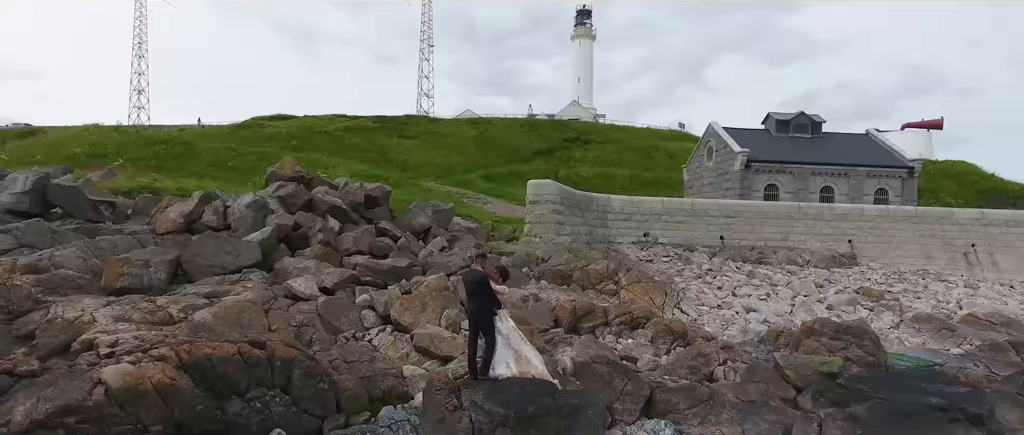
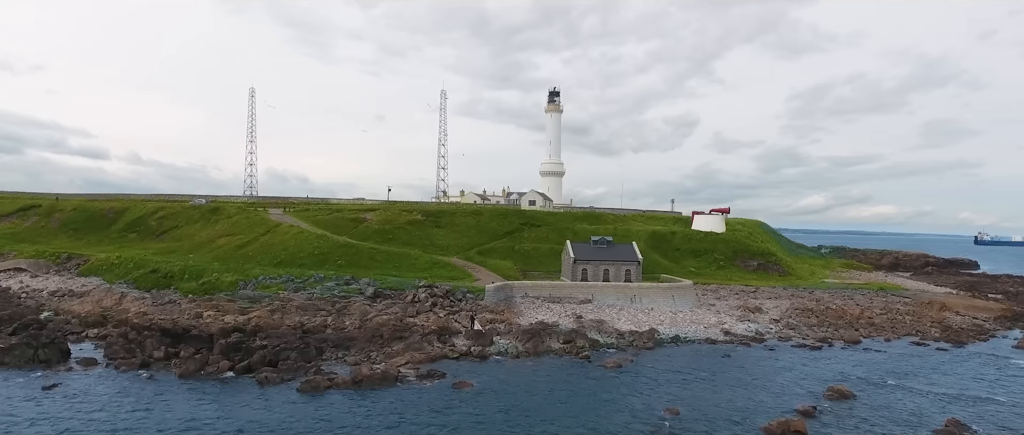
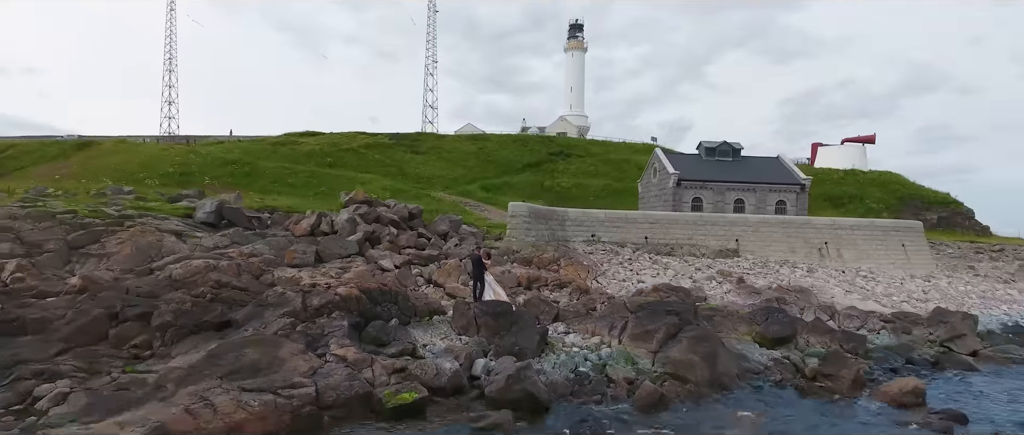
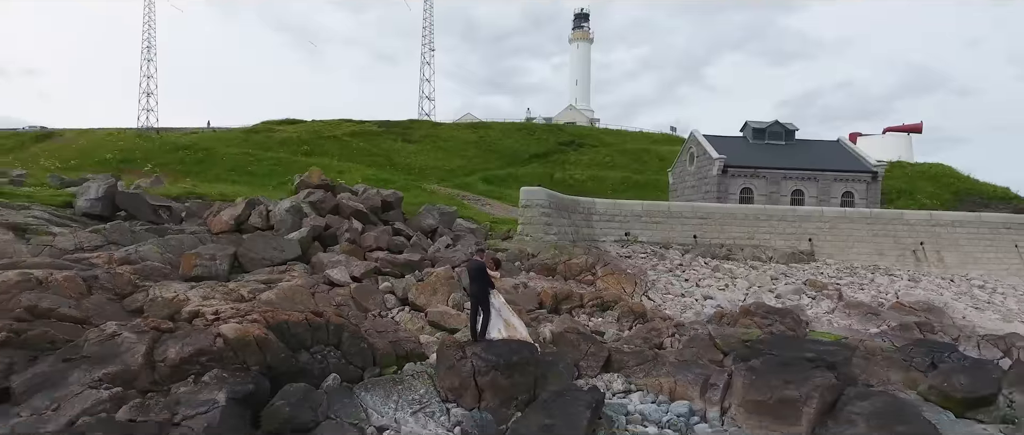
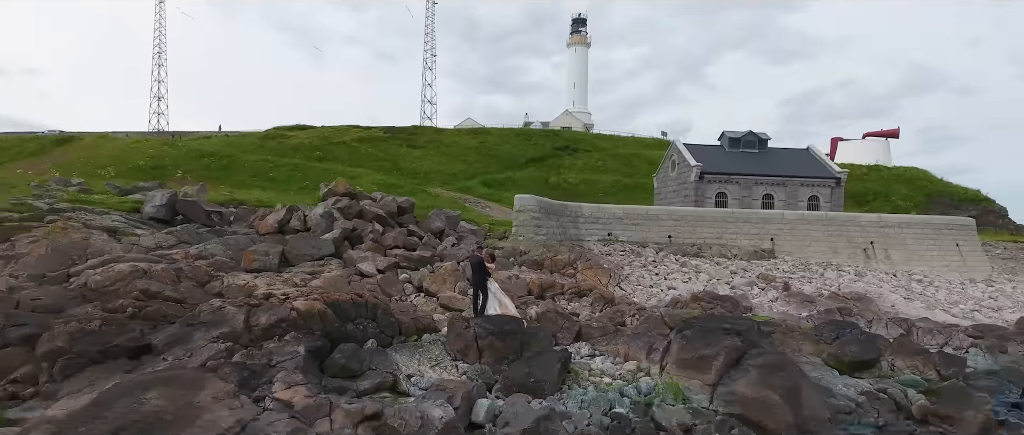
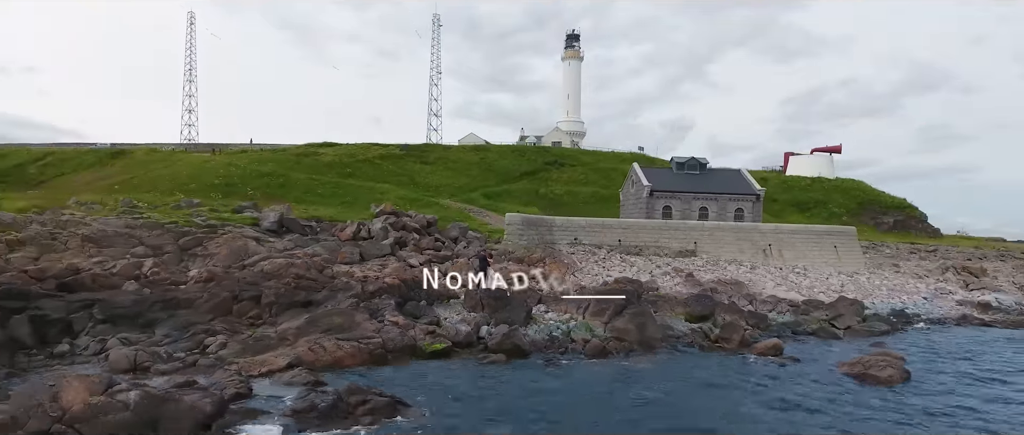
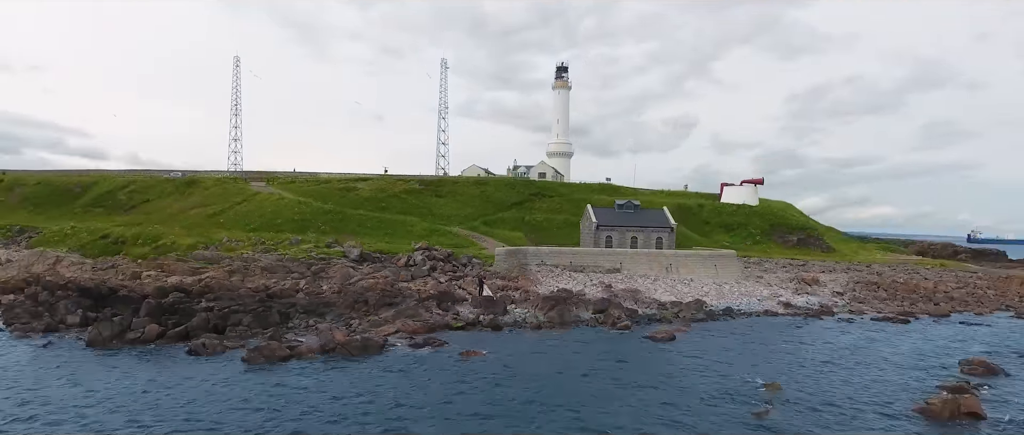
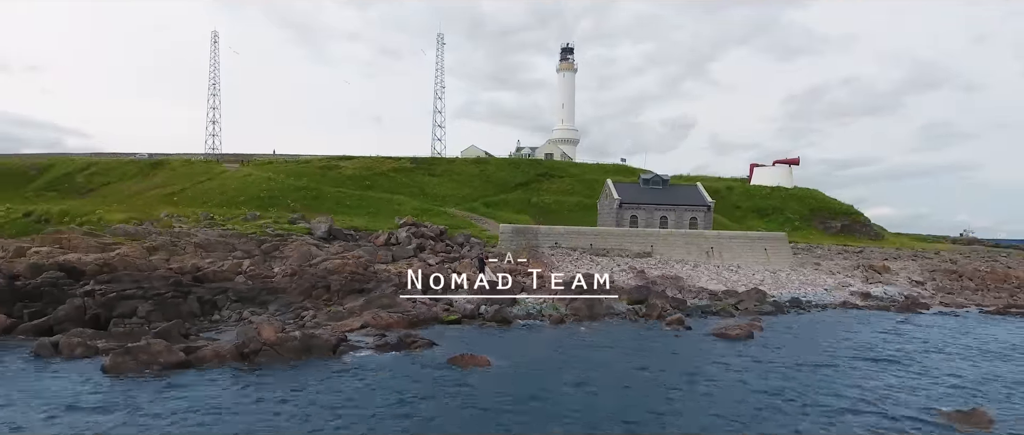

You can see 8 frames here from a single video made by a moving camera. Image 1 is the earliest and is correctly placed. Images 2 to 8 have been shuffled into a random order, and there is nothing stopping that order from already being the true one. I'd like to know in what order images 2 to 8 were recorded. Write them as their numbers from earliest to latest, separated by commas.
4, 5, 3, 6, 8, 7, 2
